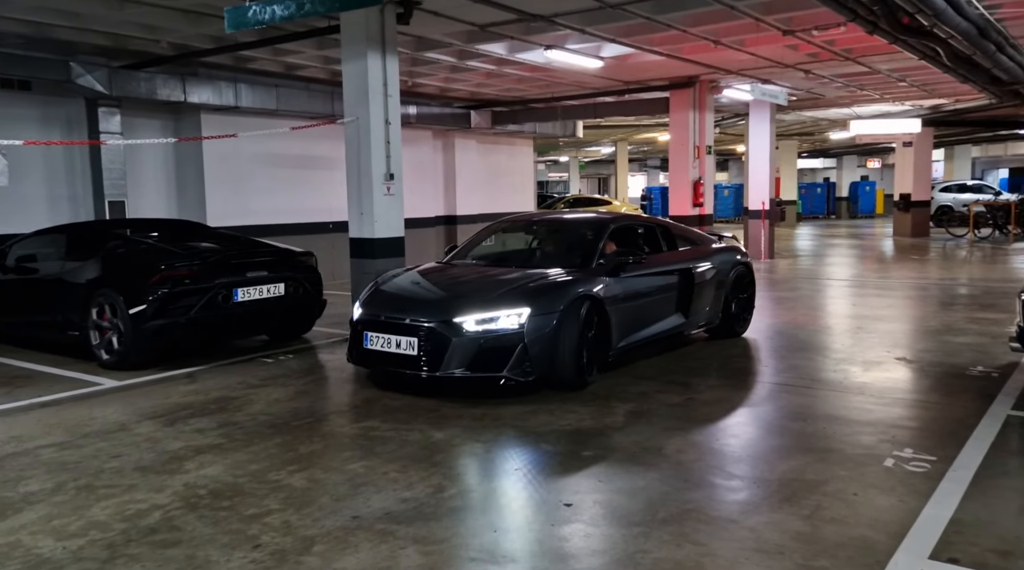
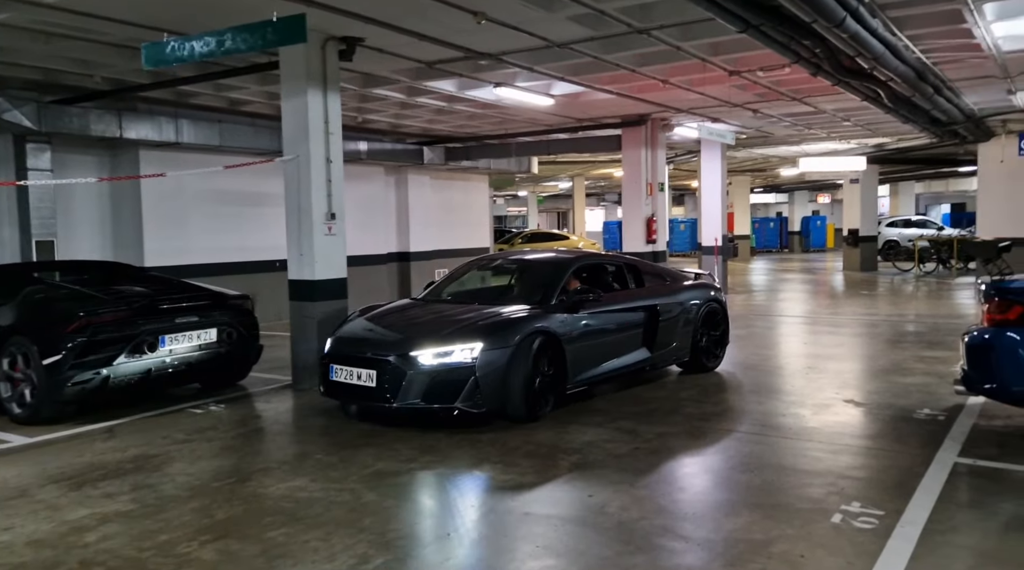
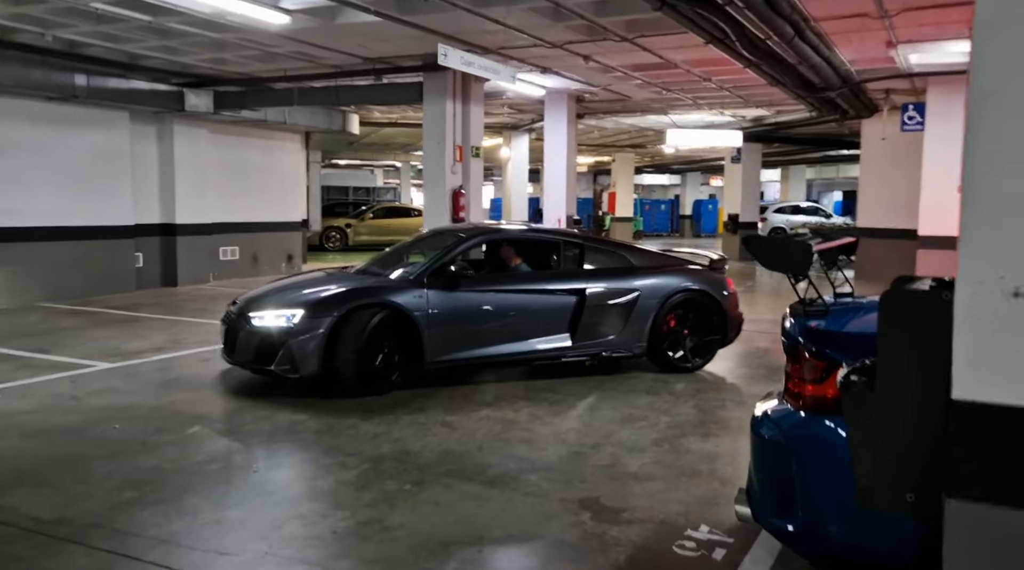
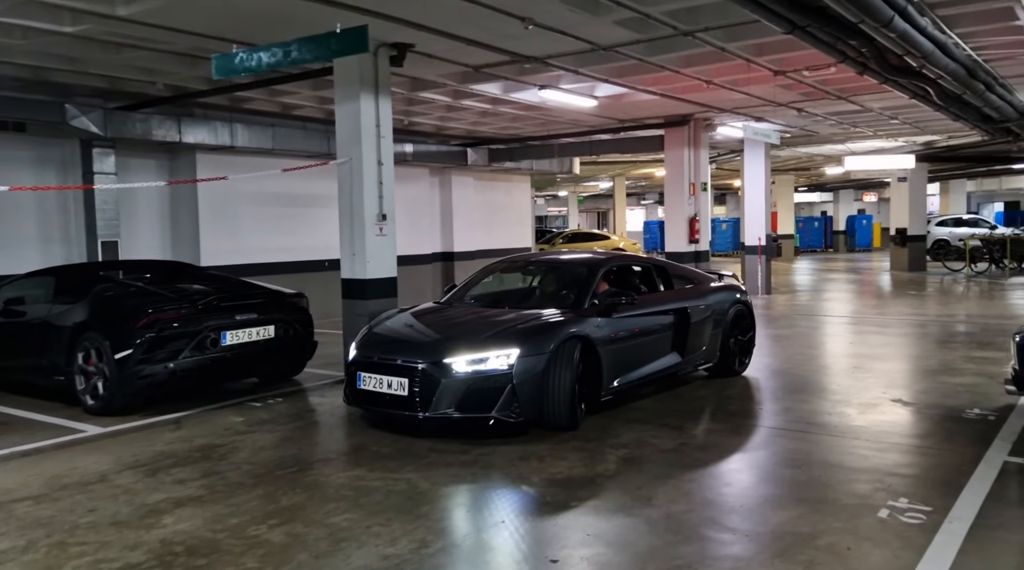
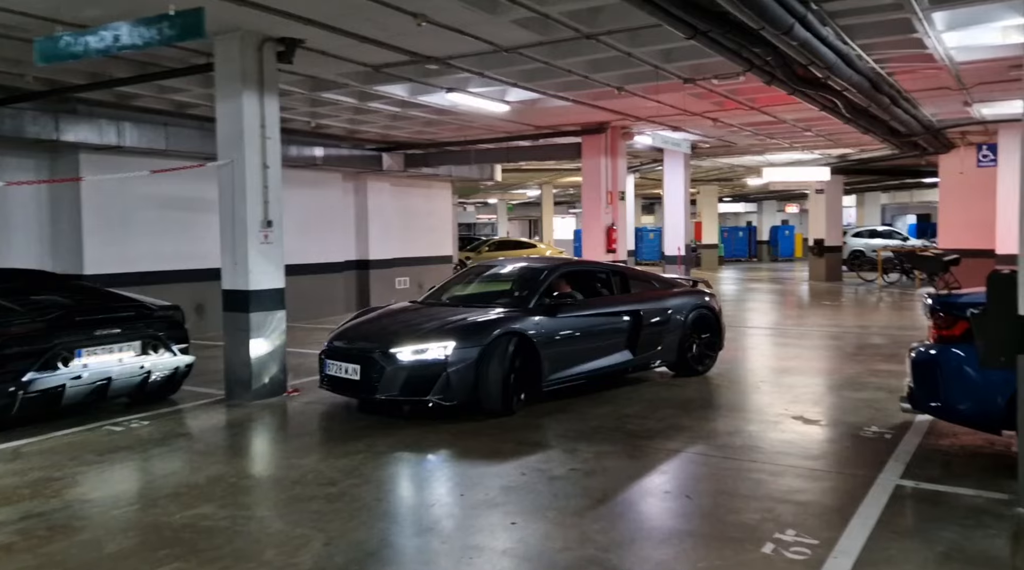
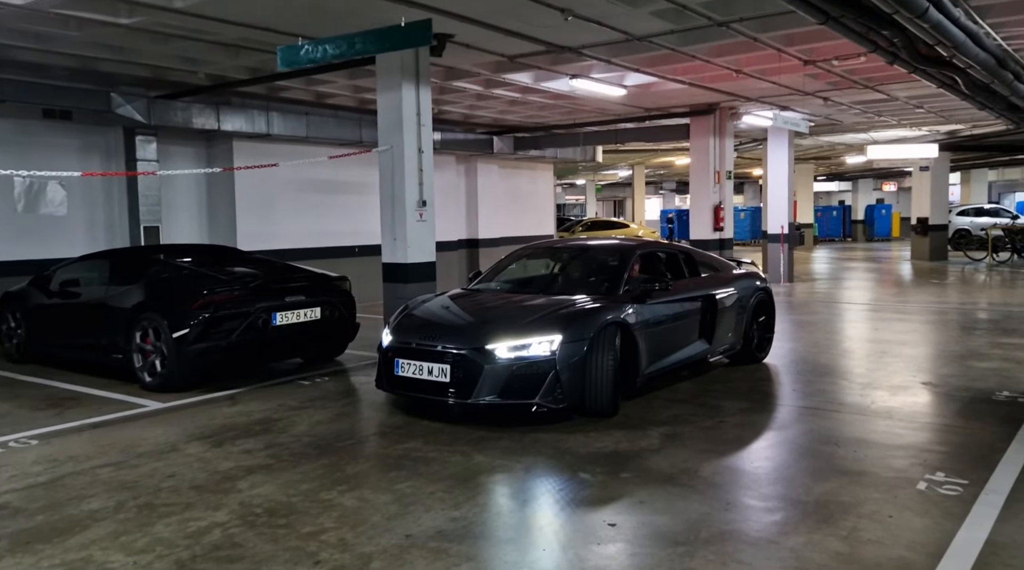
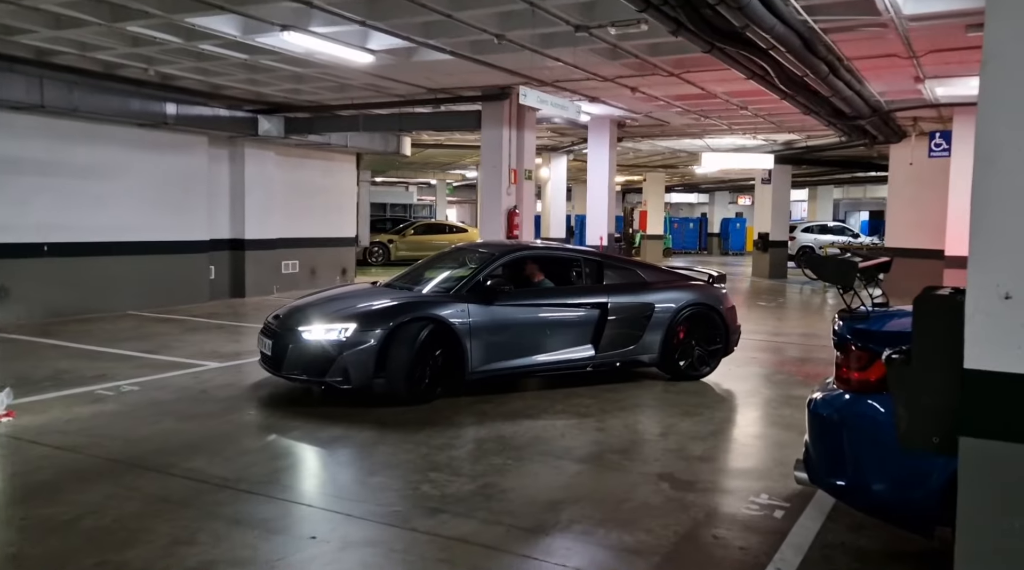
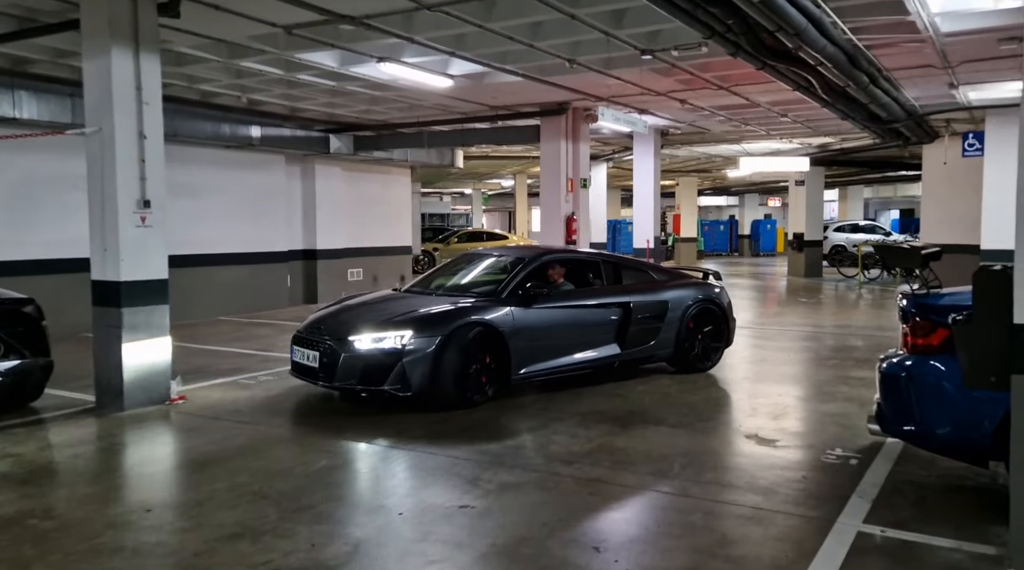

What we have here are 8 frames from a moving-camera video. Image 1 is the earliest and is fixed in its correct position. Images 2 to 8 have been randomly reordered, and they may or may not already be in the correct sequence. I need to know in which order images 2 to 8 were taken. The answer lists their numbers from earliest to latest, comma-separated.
6, 4, 2, 5, 8, 7, 3
